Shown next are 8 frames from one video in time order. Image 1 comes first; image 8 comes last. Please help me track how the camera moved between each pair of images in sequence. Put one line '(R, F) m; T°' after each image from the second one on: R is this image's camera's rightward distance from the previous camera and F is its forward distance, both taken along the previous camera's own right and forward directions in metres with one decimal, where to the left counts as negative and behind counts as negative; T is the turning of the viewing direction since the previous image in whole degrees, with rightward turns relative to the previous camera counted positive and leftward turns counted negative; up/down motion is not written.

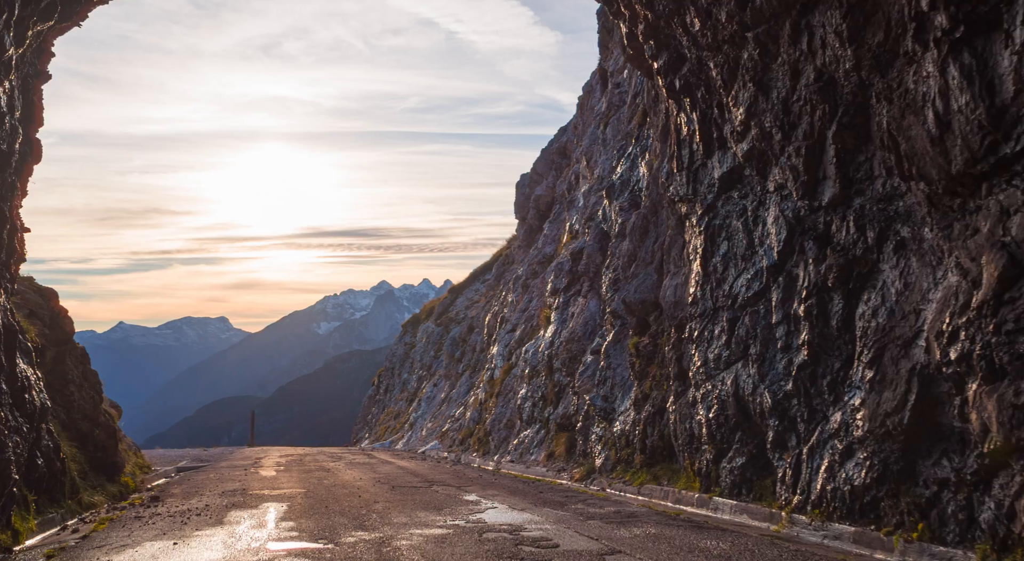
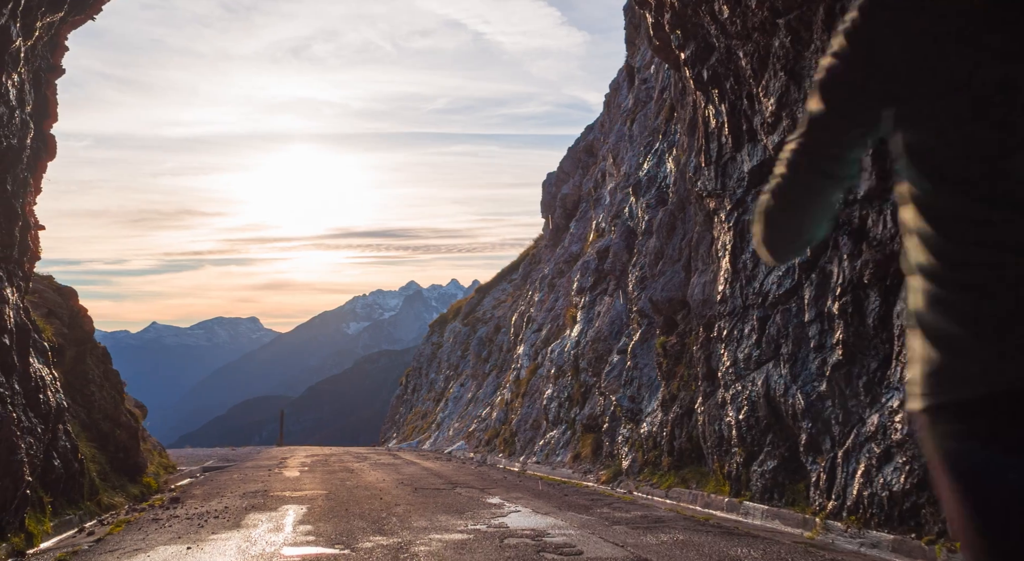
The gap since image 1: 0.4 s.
(+0.1, +0.3) m; -2°
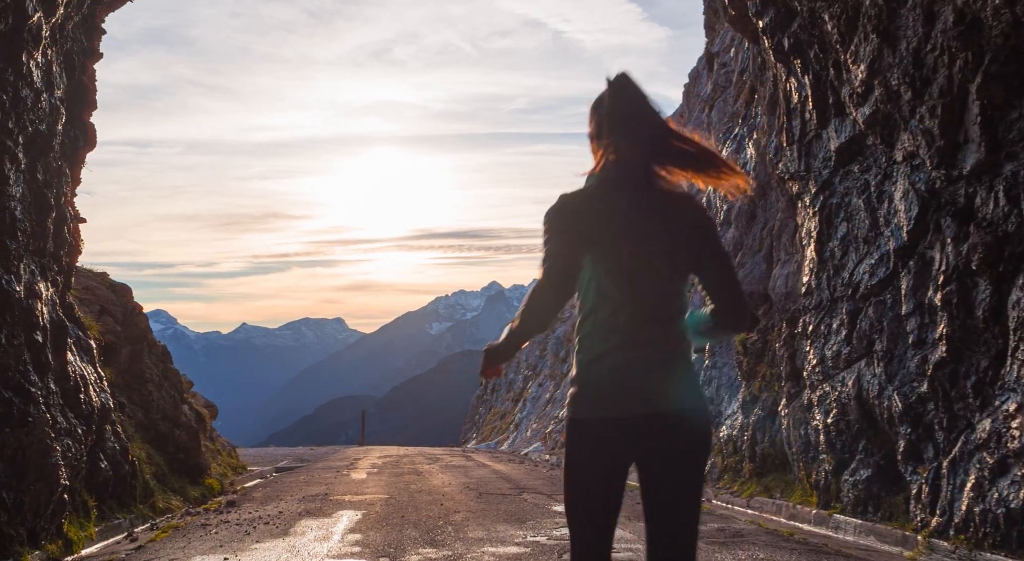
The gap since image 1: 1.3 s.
(+0.2, +0.9) m; -5°
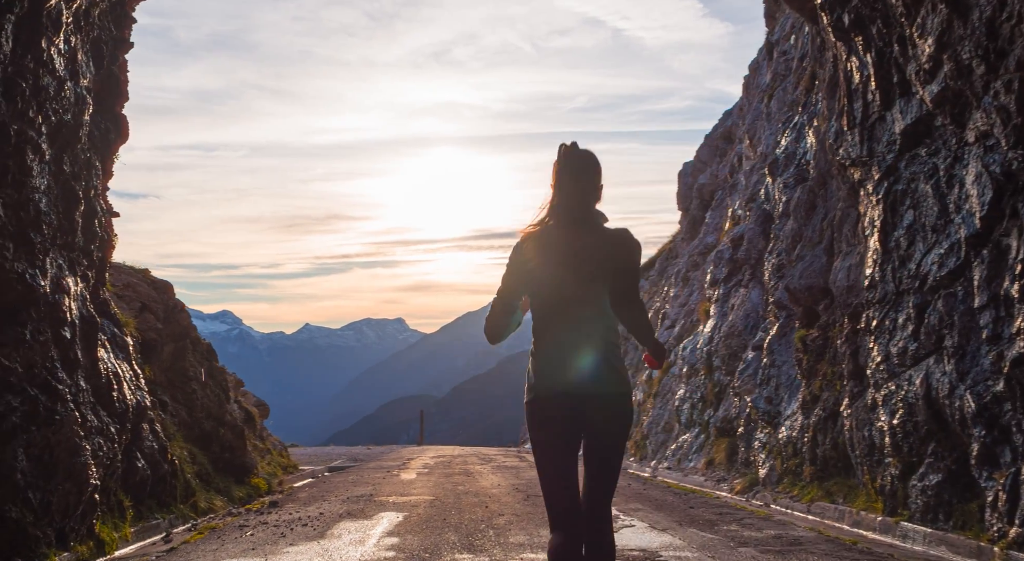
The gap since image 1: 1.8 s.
(+0.2, +0.5) m; -4°
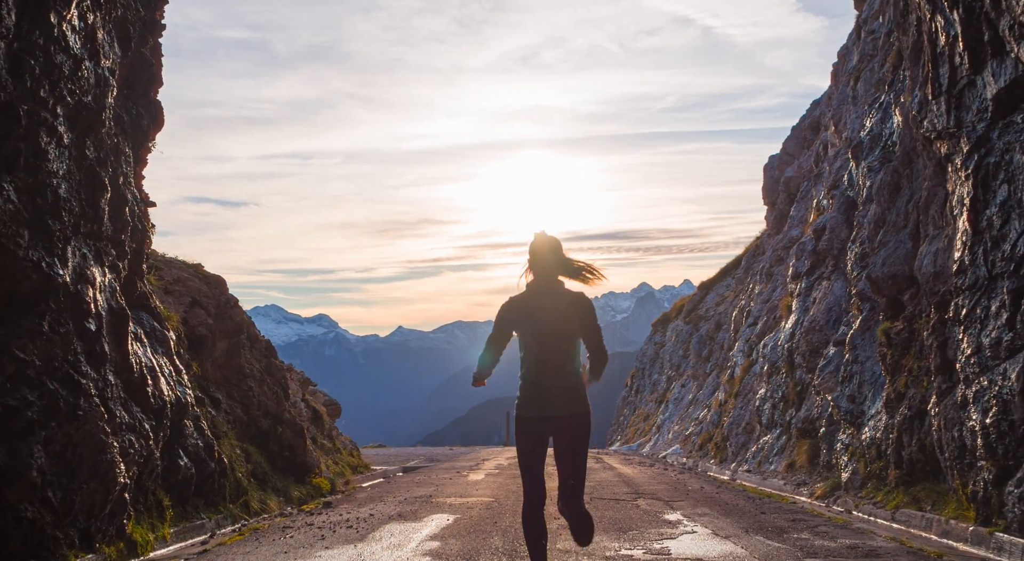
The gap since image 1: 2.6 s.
(+0.5, +0.6) m; -6°
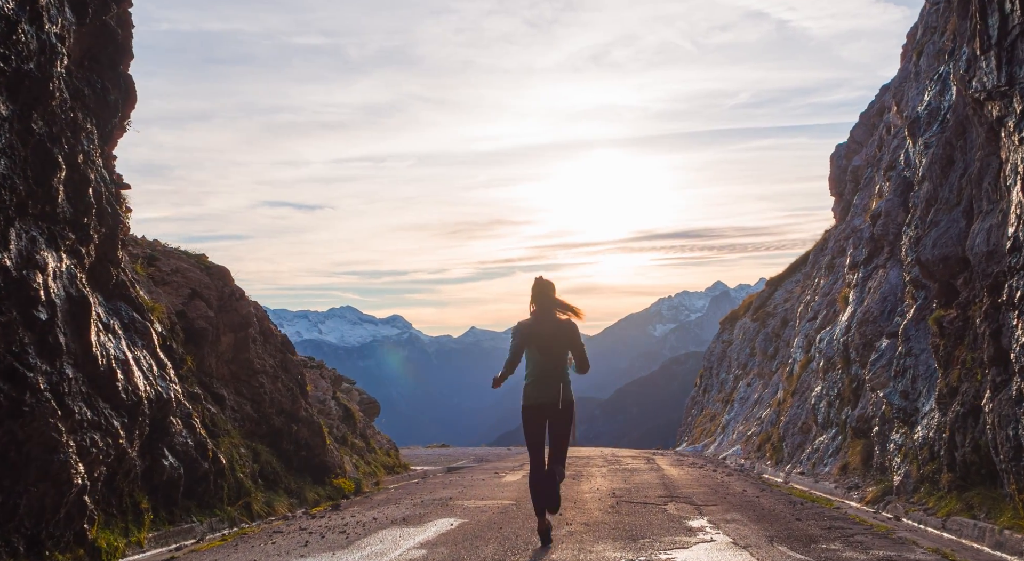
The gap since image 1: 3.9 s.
(+0.8, +0.8) m; -4°
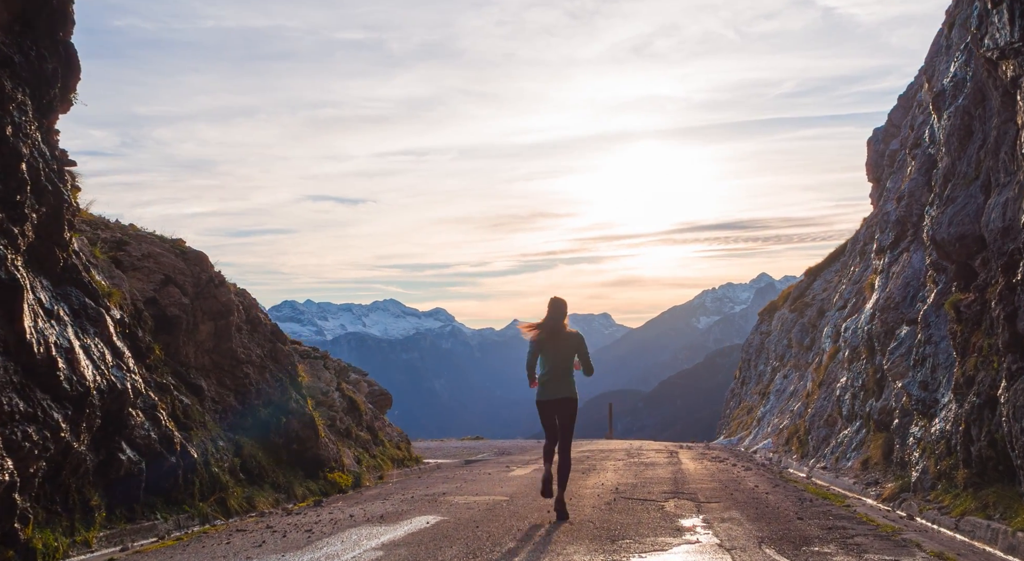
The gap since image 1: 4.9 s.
(+0.7, +0.7) m; -3°
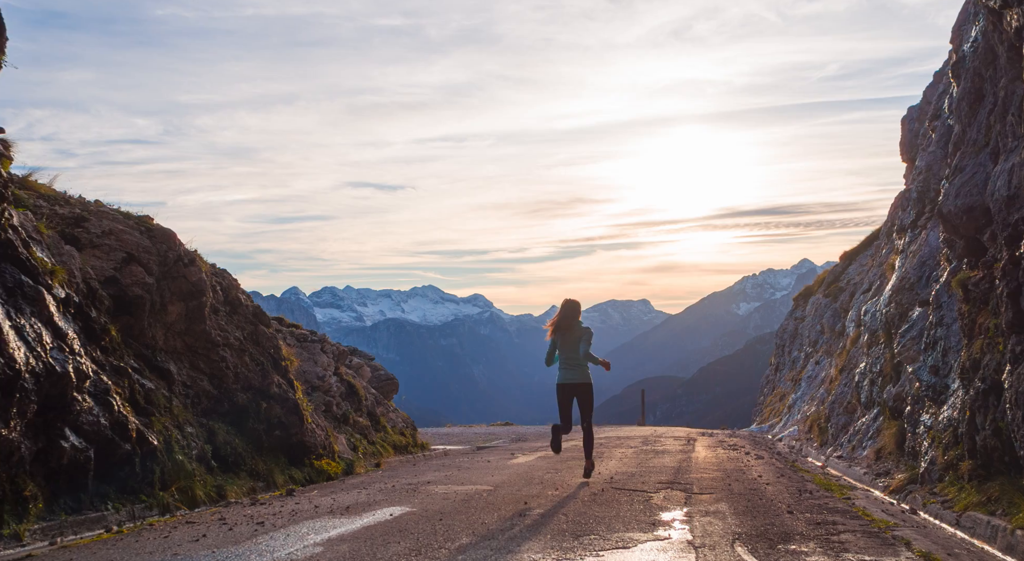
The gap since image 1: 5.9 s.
(+0.8, +0.6) m; -2°
